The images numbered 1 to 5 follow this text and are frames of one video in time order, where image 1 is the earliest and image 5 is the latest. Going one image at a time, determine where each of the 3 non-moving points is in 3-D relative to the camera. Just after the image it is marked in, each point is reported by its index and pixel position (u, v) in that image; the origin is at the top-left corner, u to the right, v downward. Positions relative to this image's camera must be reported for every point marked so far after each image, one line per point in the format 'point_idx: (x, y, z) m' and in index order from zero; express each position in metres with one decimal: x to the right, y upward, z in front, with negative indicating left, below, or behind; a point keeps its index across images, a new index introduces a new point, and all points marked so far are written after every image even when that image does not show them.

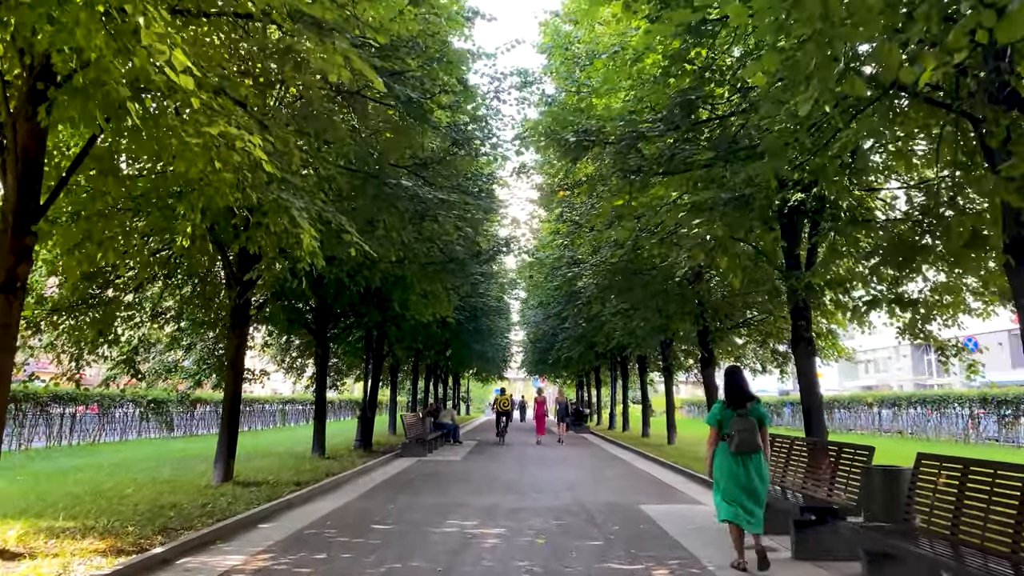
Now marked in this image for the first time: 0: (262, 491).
0: (-4.0, -3.3, +11.6) m
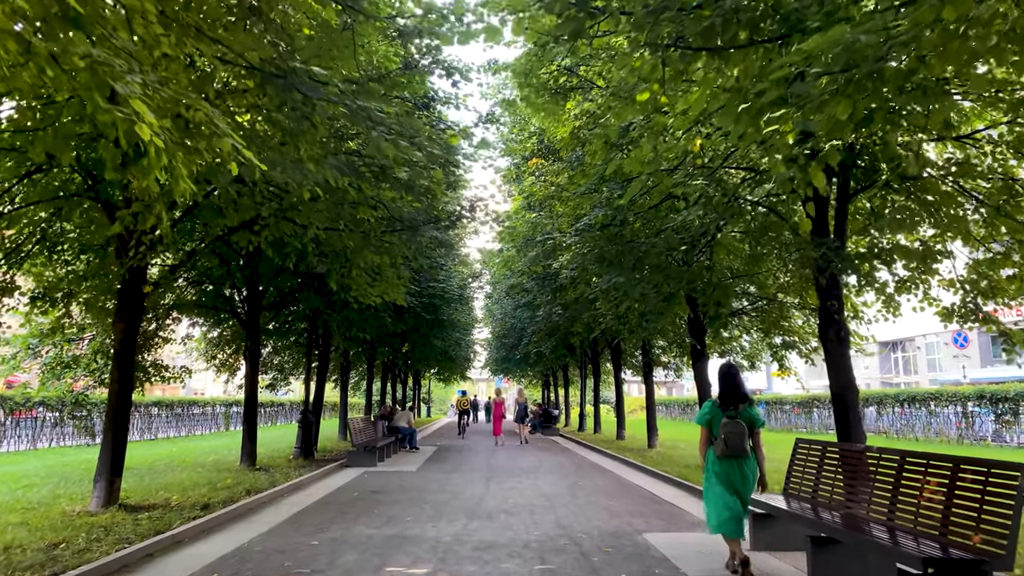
0: (-4.4, -2.9, +8.9) m
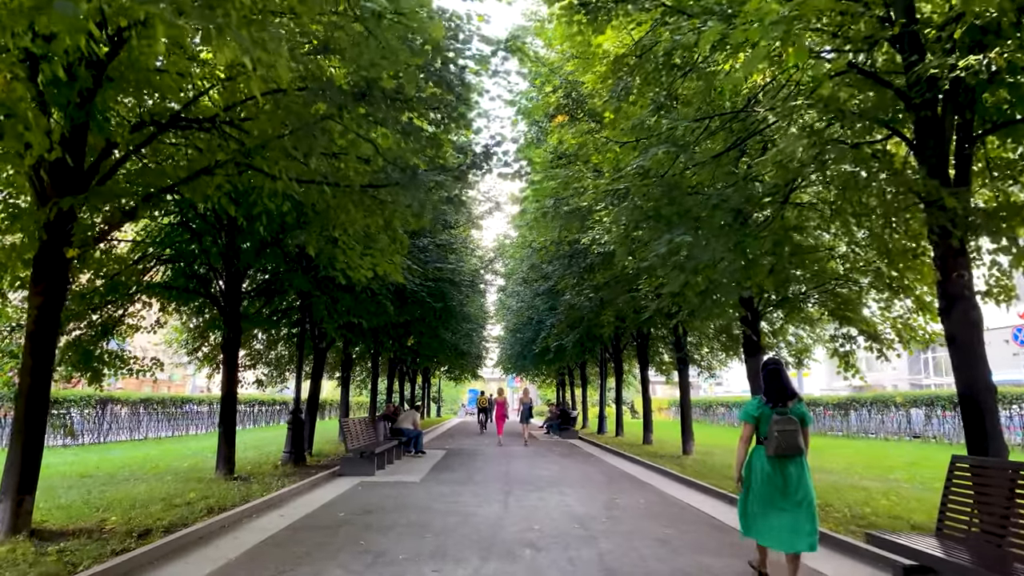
0: (-4.2, -2.5, +6.6) m
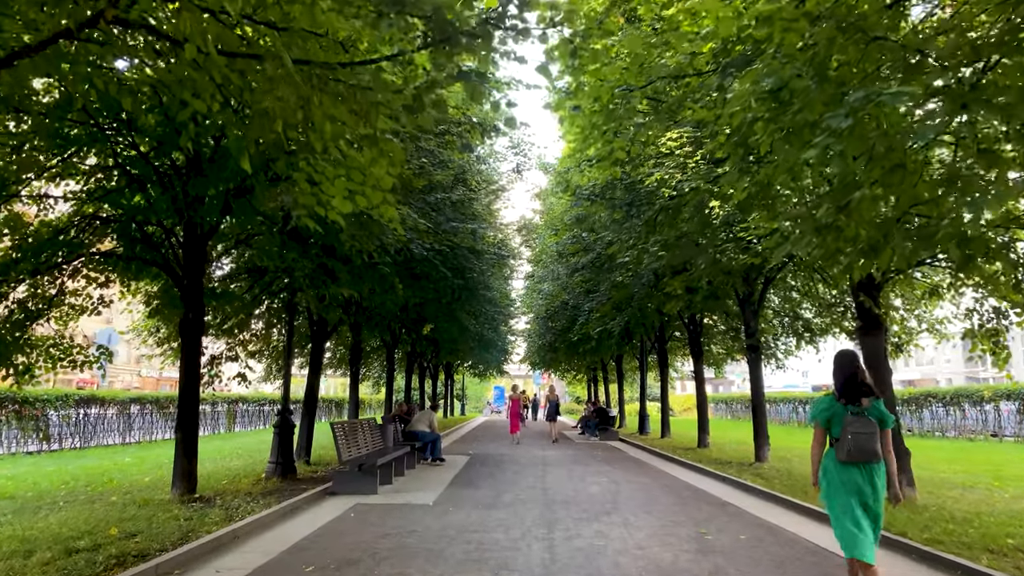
0: (-3.8, -2.0, +3.6) m
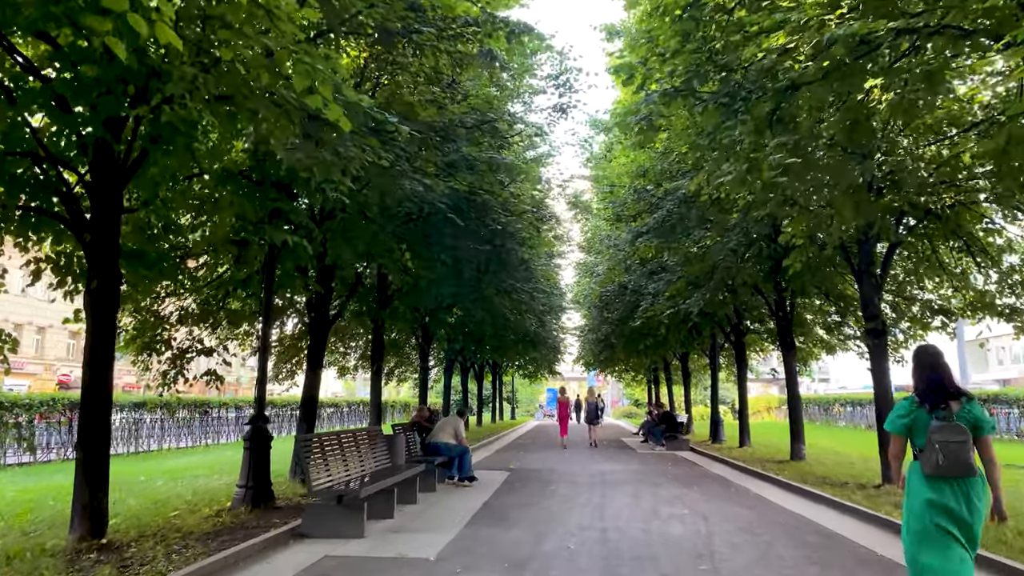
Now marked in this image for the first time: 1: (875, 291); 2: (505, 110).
0: (-3.9, -1.5, +0.4) m
1: (+6.1, -0.1, +12.3) m
2: (-0.1, +2.8, +11.7) m
